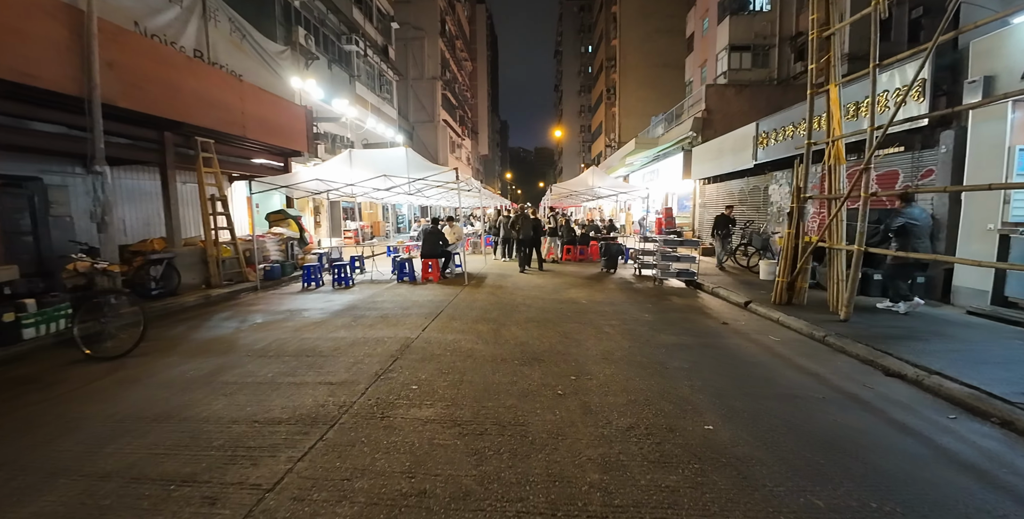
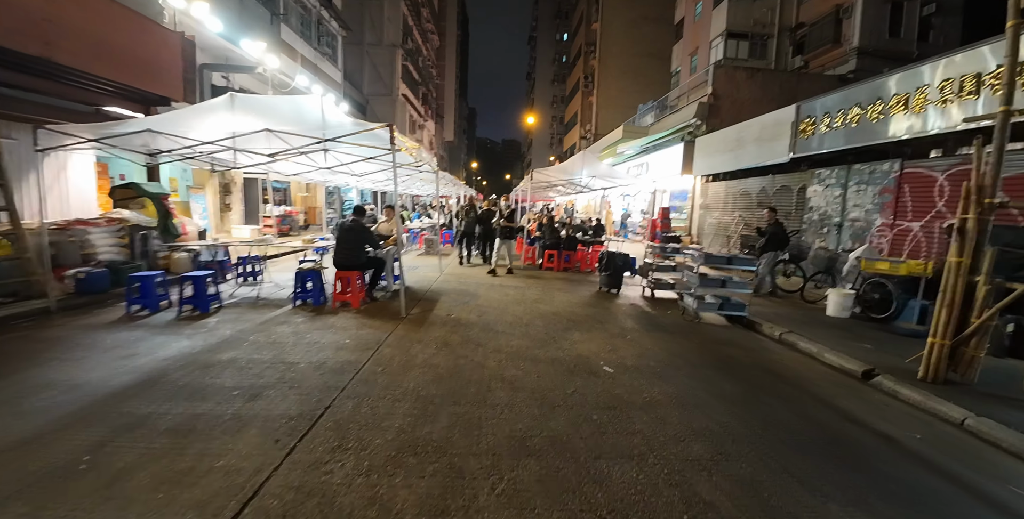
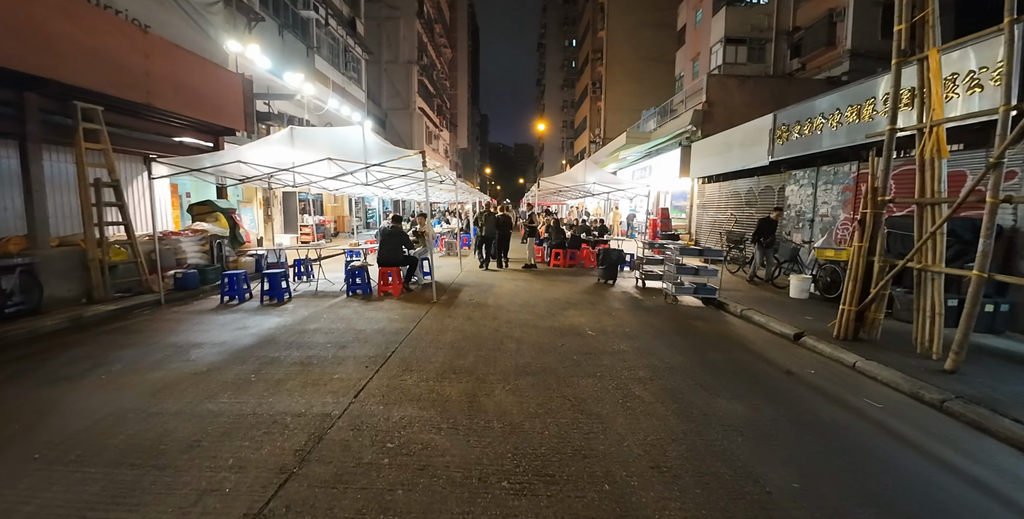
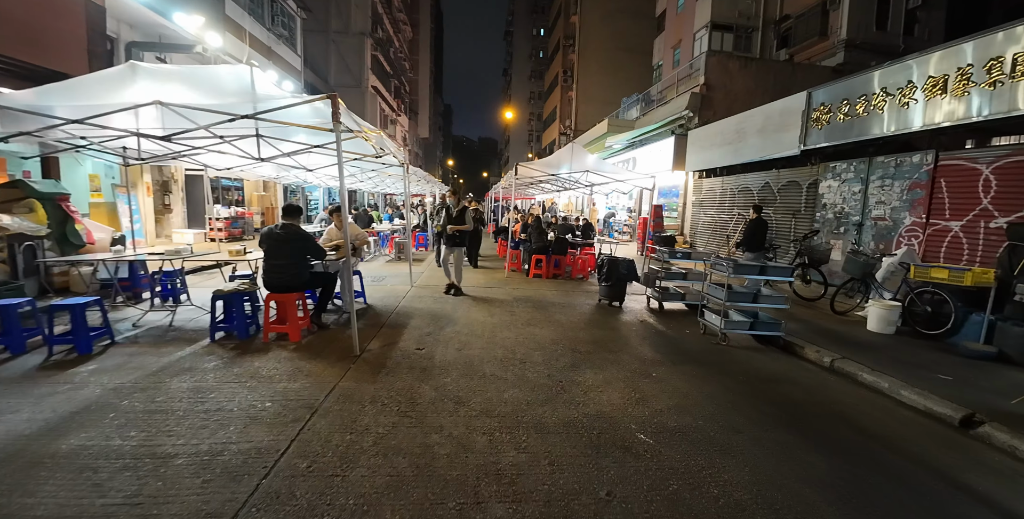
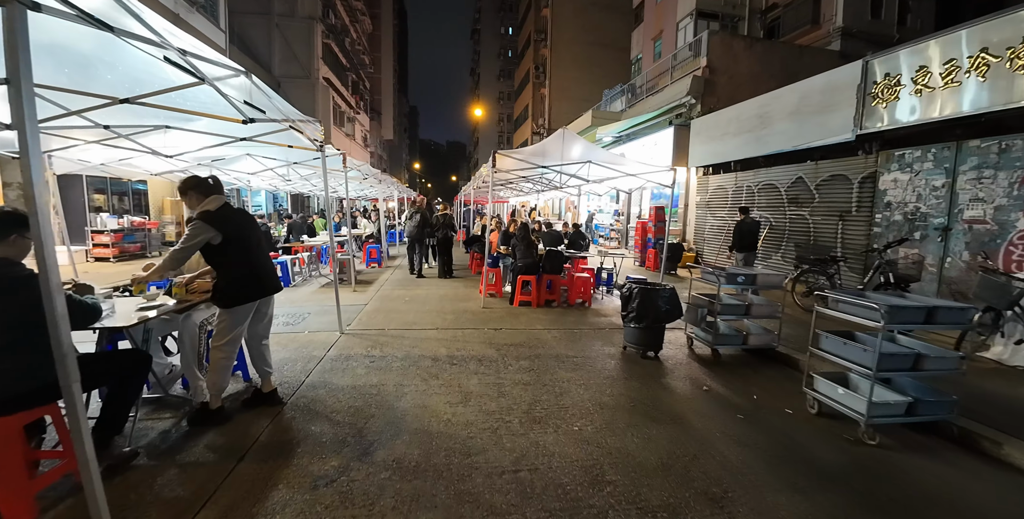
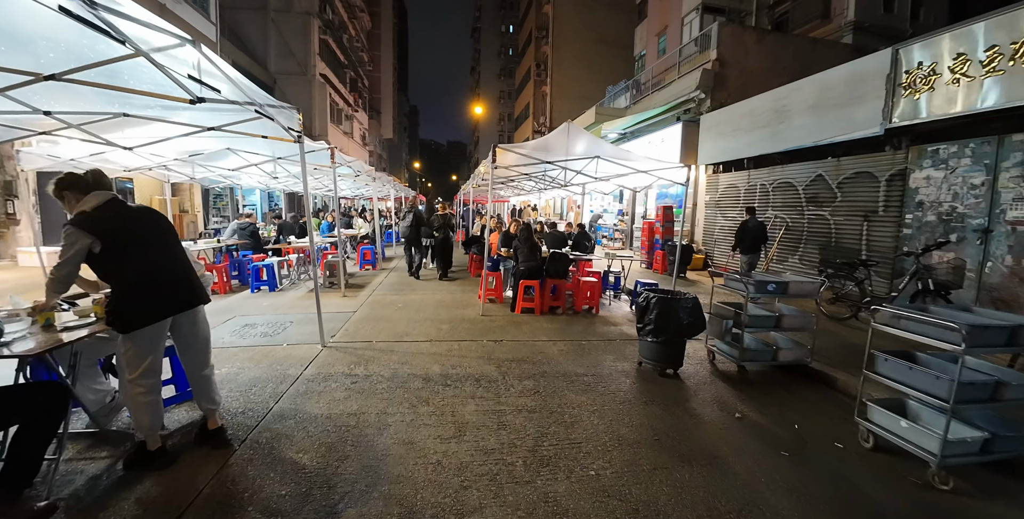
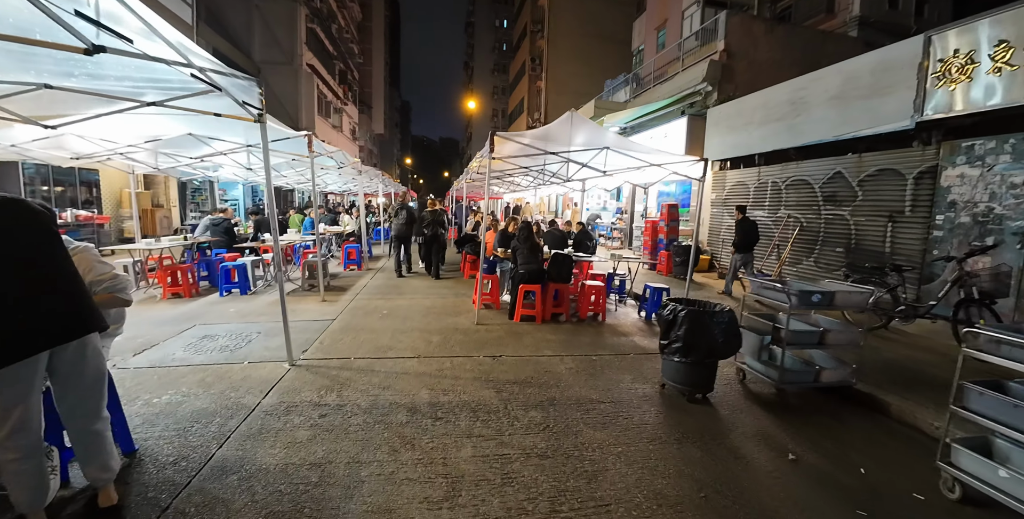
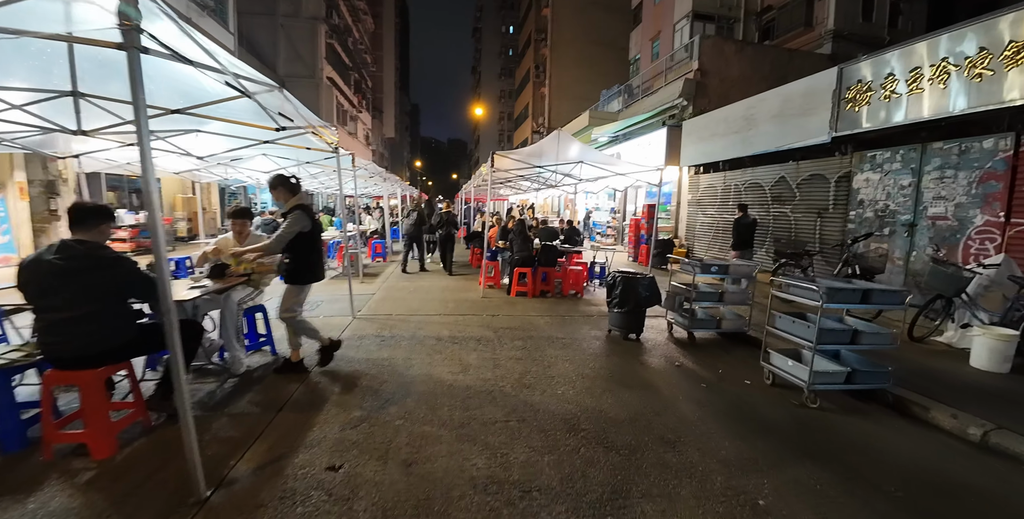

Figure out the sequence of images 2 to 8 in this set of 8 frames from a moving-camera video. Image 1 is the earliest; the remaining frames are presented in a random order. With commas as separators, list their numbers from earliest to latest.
3, 2, 4, 8, 5, 6, 7
